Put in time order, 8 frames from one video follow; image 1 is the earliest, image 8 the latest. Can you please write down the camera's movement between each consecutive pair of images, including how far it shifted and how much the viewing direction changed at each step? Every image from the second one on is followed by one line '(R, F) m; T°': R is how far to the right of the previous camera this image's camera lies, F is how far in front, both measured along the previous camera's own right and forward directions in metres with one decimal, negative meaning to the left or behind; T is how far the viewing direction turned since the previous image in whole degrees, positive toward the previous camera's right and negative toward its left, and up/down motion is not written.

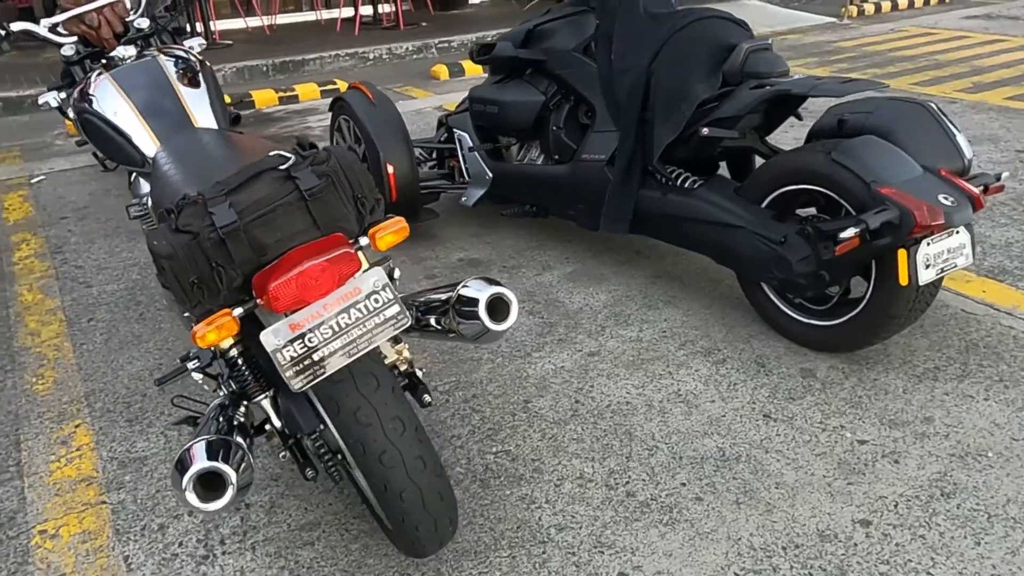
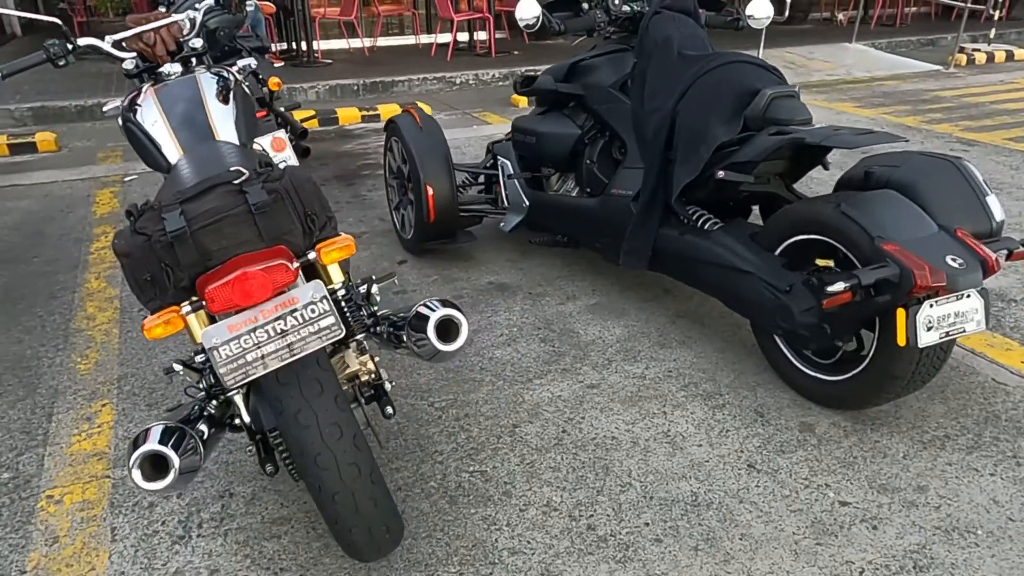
(+0.4, -0.1) m; -7°
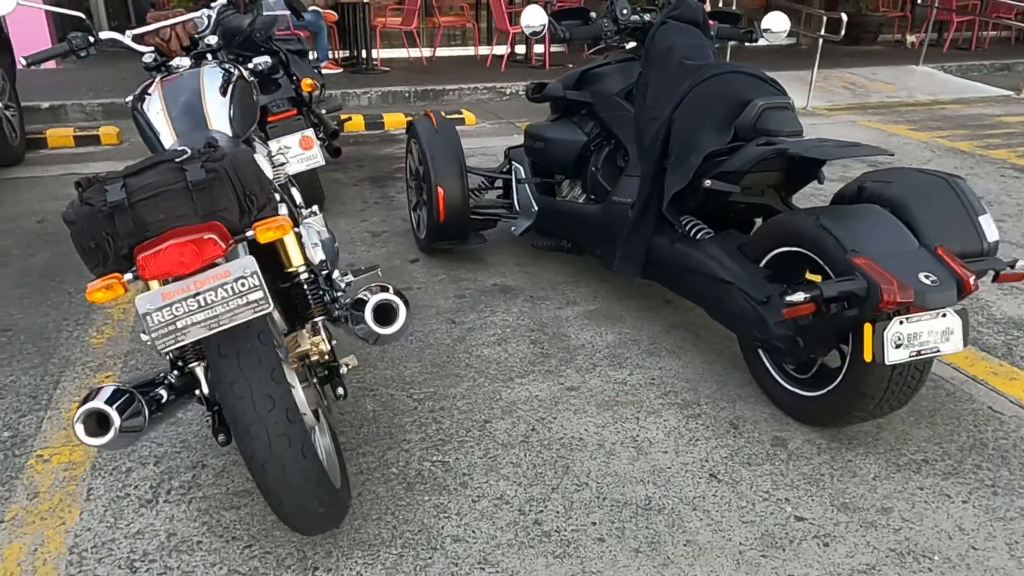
(+0.3, 0.0) m; -5°
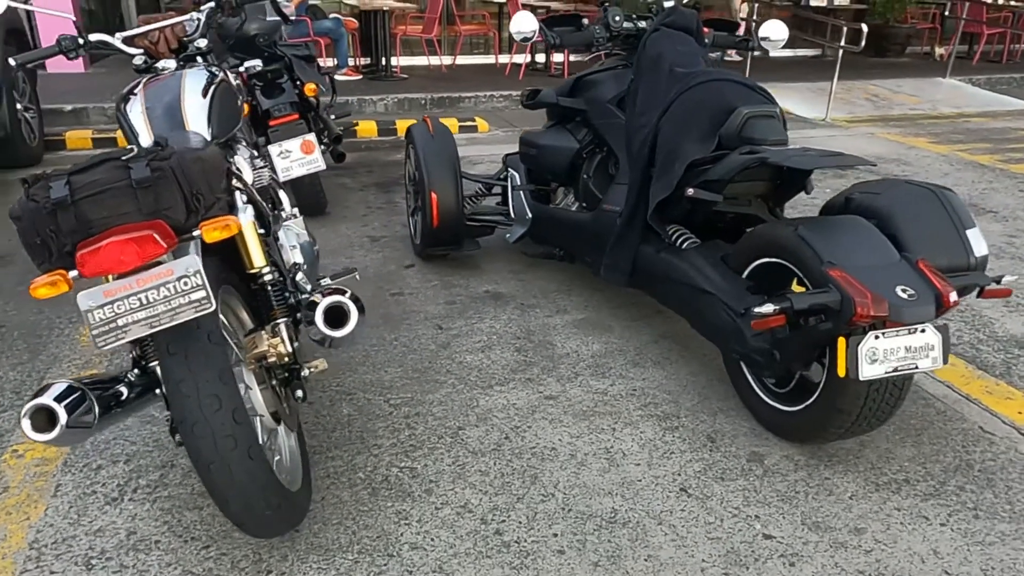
(+0.2, 0.0) m; -2°
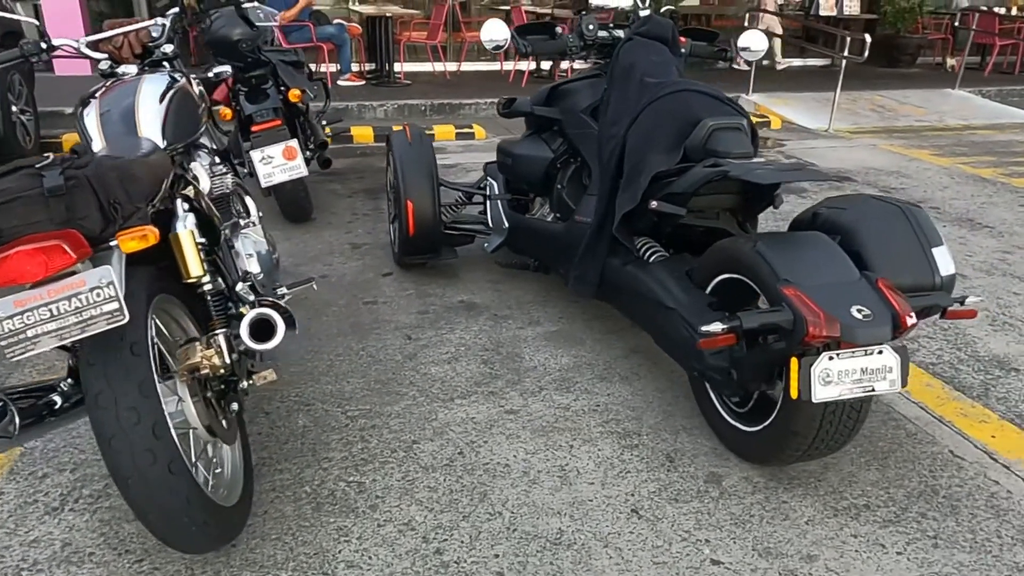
(+0.2, +0.1) m; -1°
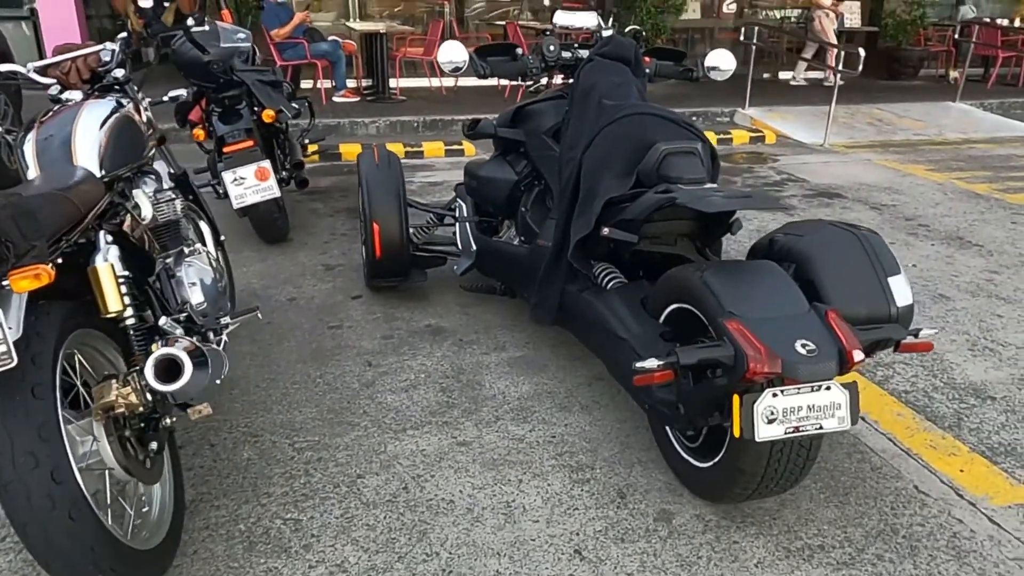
(+0.2, +0.1) m; -1°
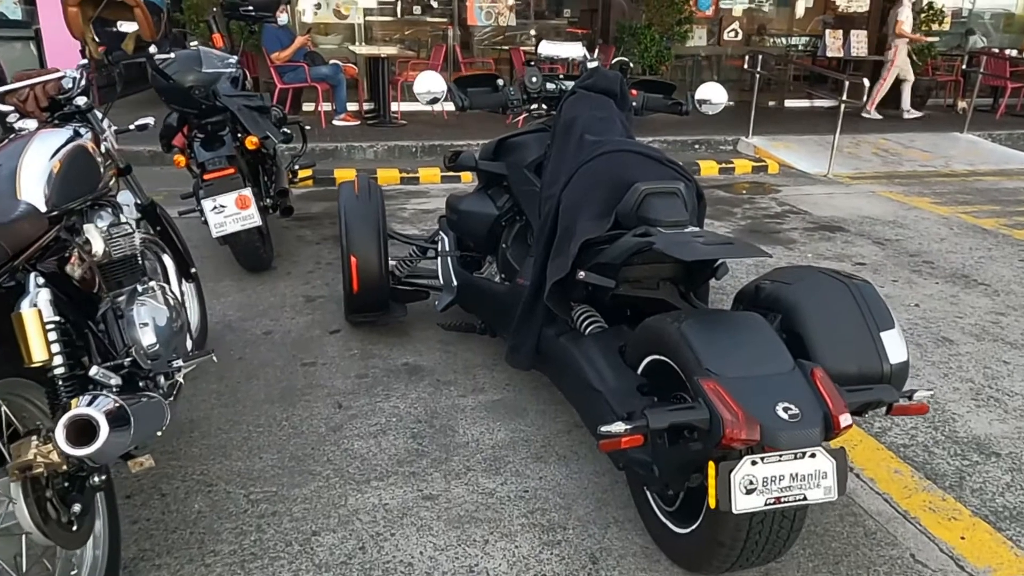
(+0.1, +0.2) m; -1°
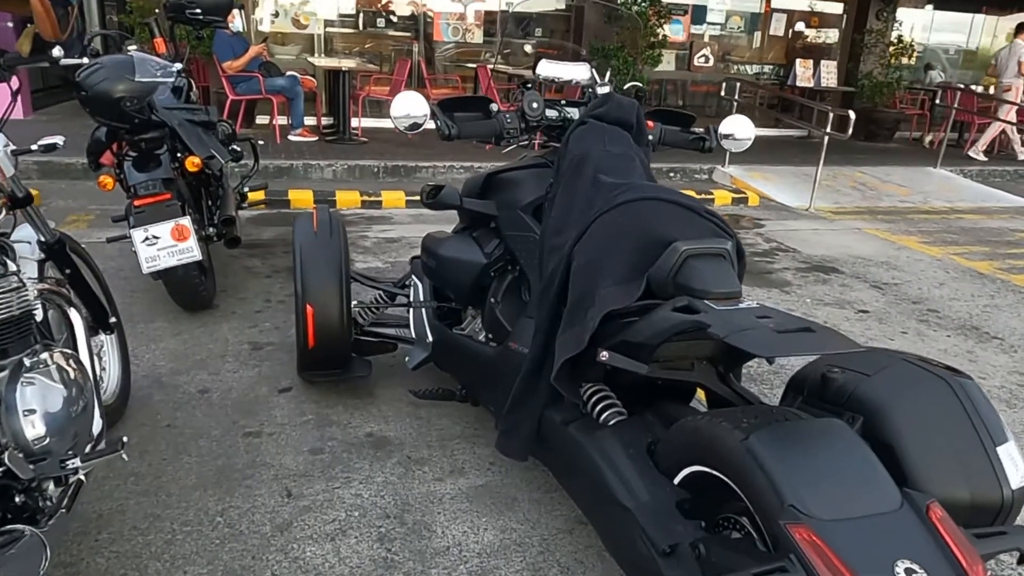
(-0.1, +0.6) m; +3°
